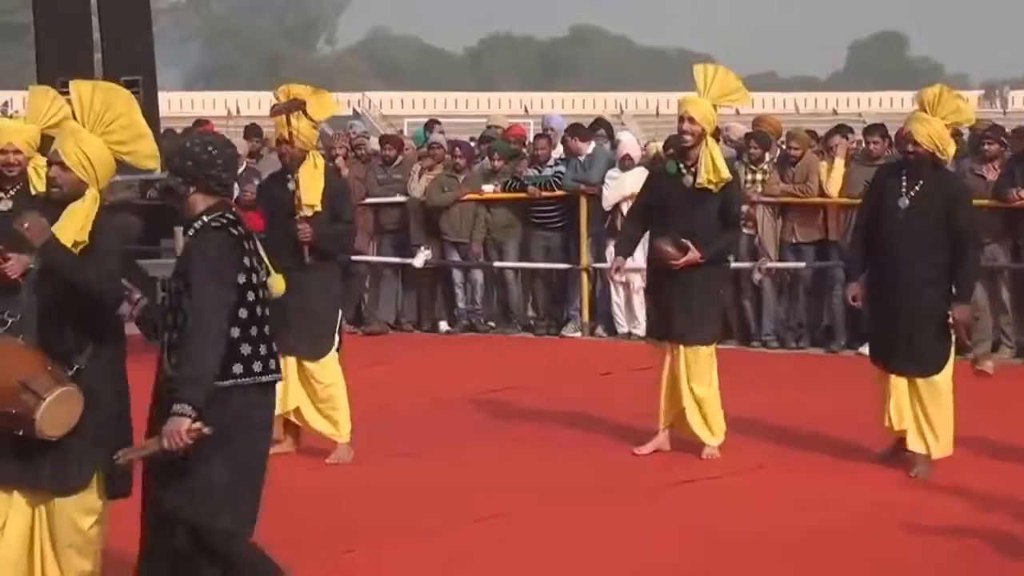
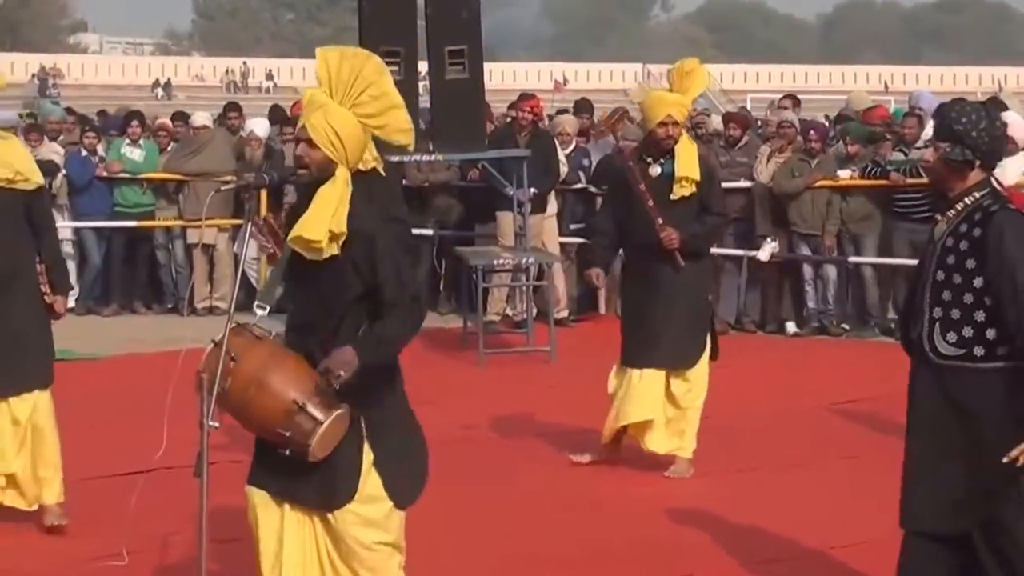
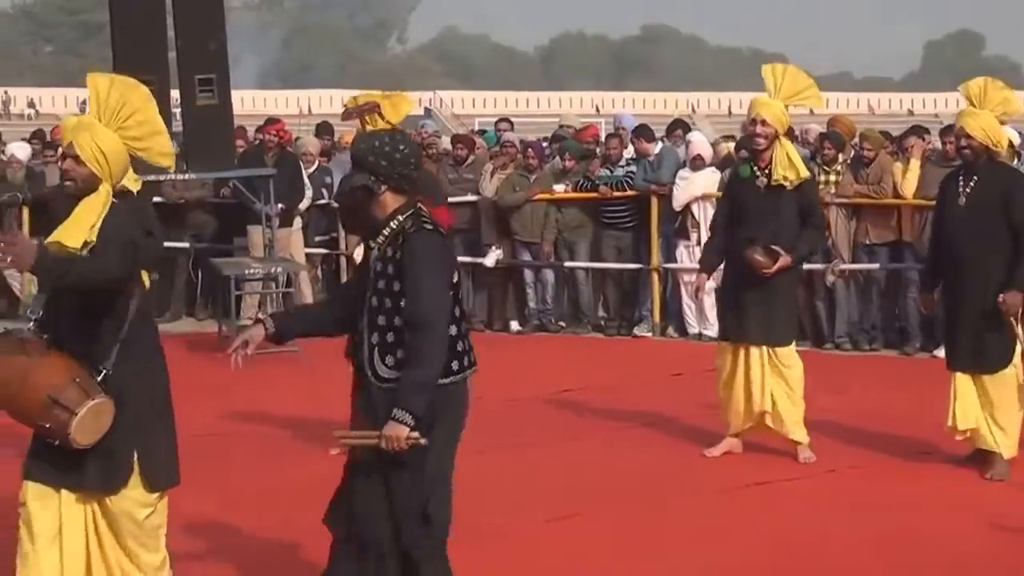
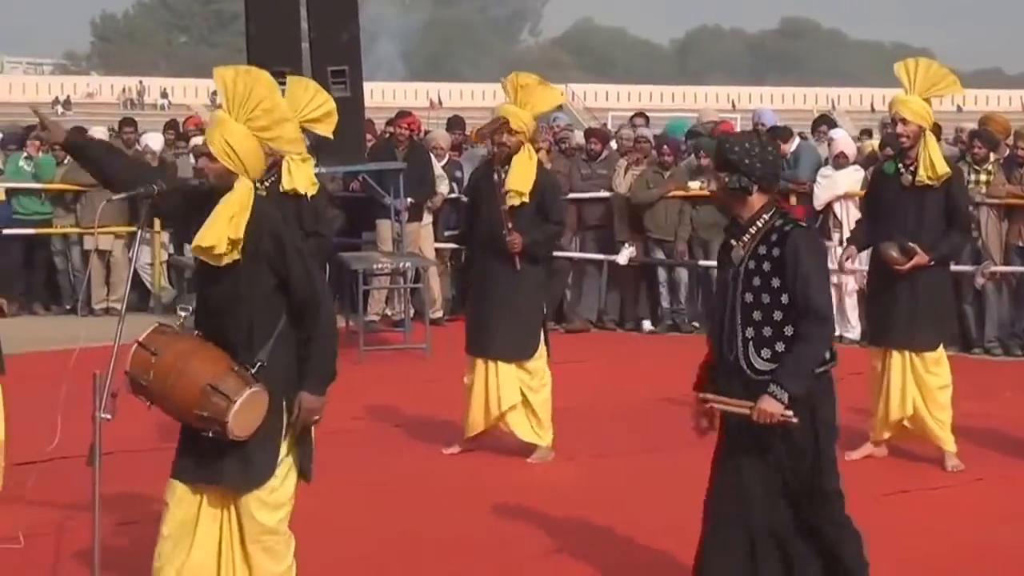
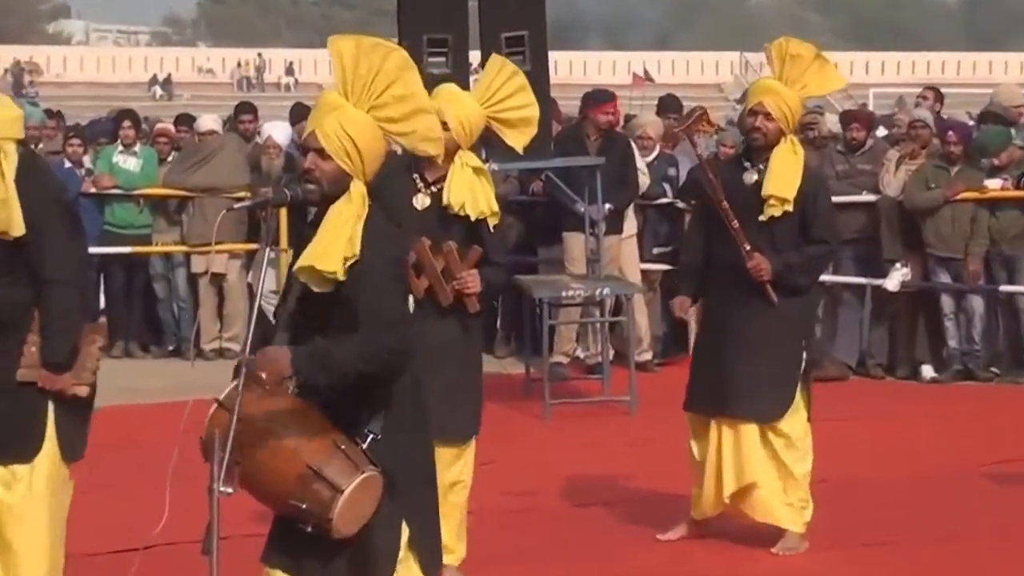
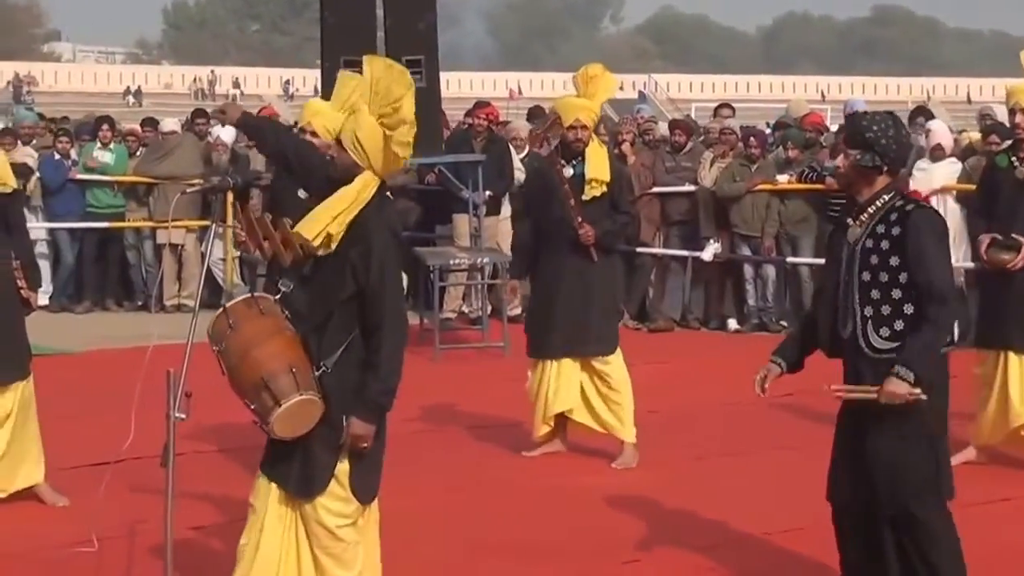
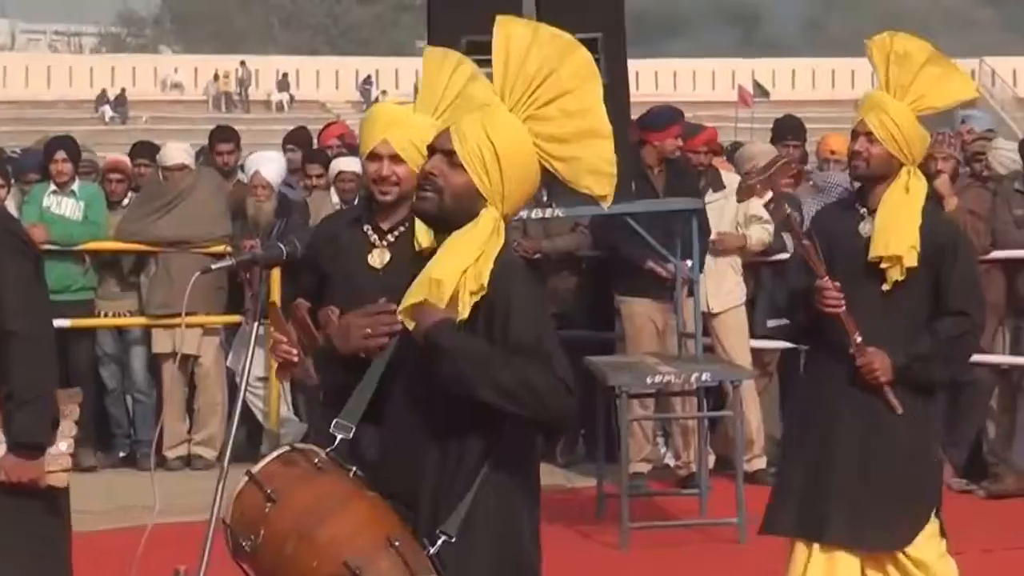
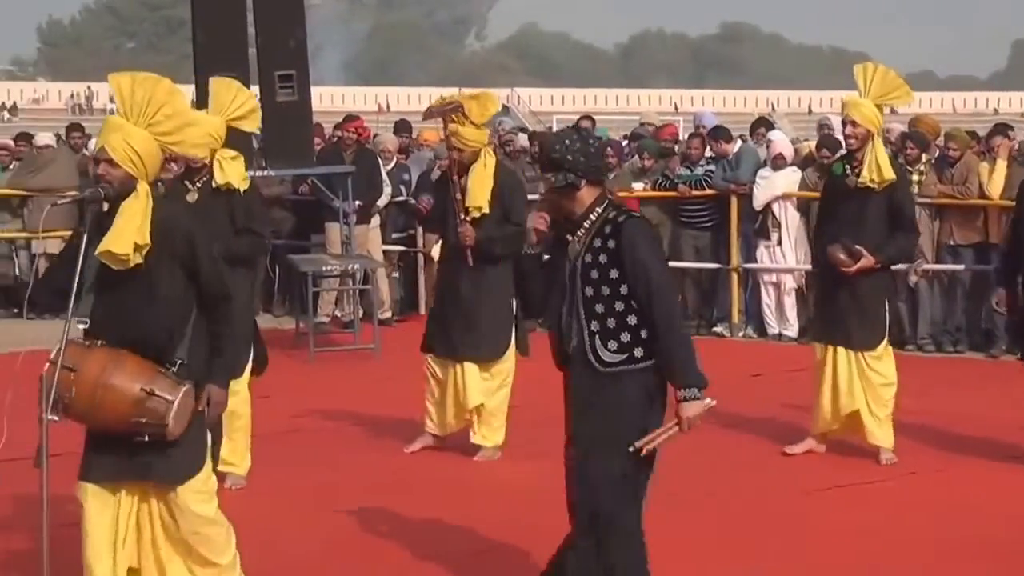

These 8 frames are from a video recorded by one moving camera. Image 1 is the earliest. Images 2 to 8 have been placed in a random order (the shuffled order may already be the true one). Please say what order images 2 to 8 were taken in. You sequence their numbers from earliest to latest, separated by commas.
3, 8, 4, 6, 2, 5, 7
